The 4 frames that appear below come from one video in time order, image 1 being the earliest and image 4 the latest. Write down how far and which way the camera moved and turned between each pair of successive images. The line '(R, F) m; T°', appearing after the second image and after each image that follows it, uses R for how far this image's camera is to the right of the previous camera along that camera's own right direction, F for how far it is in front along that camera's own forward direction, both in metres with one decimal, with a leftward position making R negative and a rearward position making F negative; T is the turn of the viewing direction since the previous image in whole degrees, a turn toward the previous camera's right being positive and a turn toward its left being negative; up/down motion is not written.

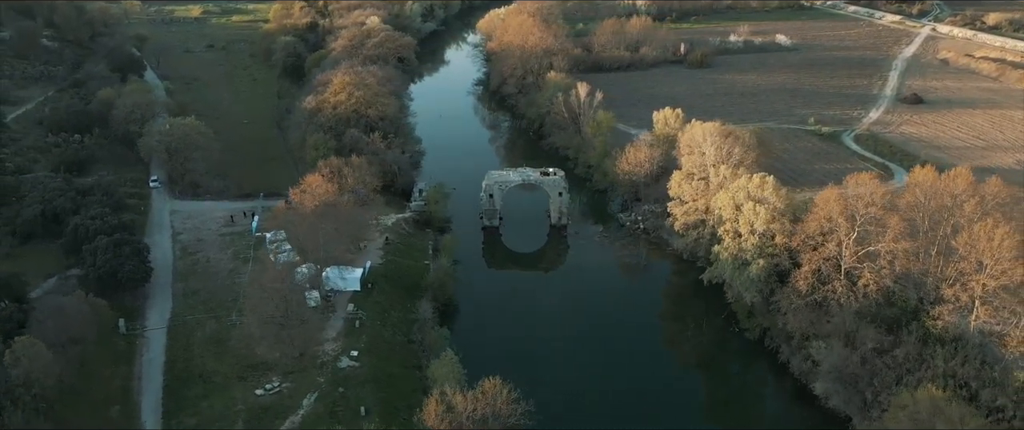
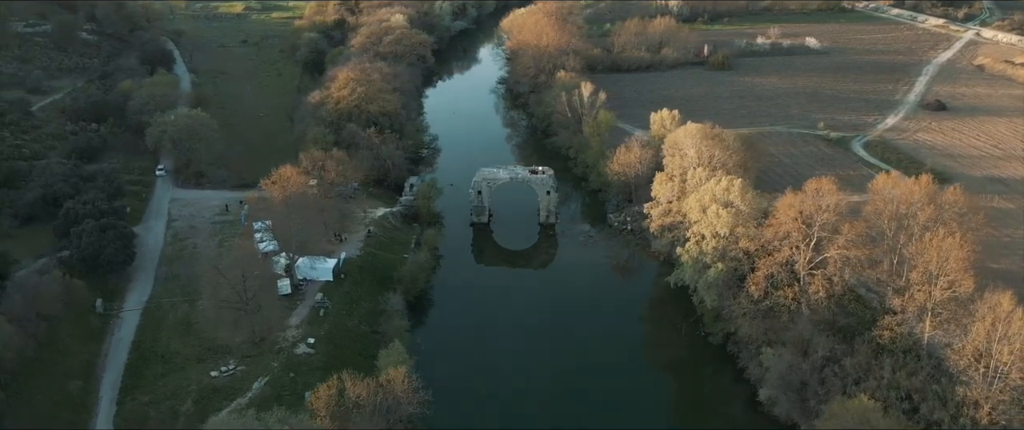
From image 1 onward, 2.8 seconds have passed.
(+4.4, -0.2) m; -4°
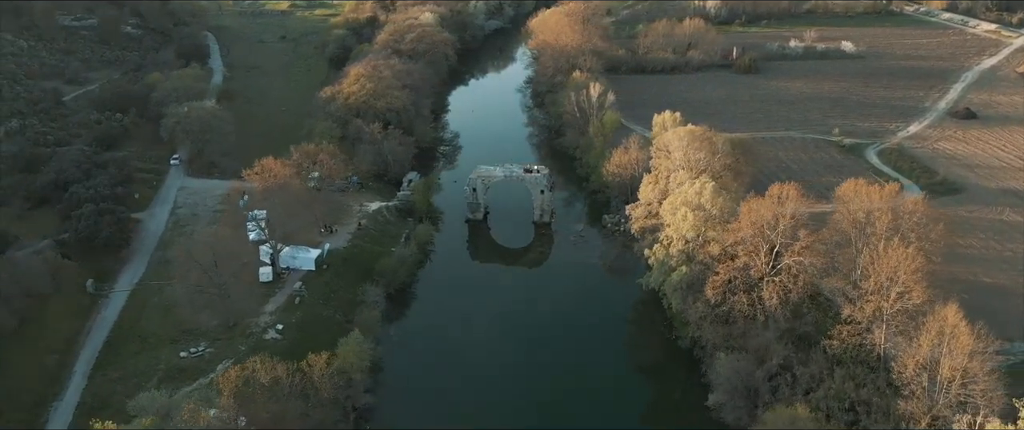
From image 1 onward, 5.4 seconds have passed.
(+4.2, -0.2) m; -4°
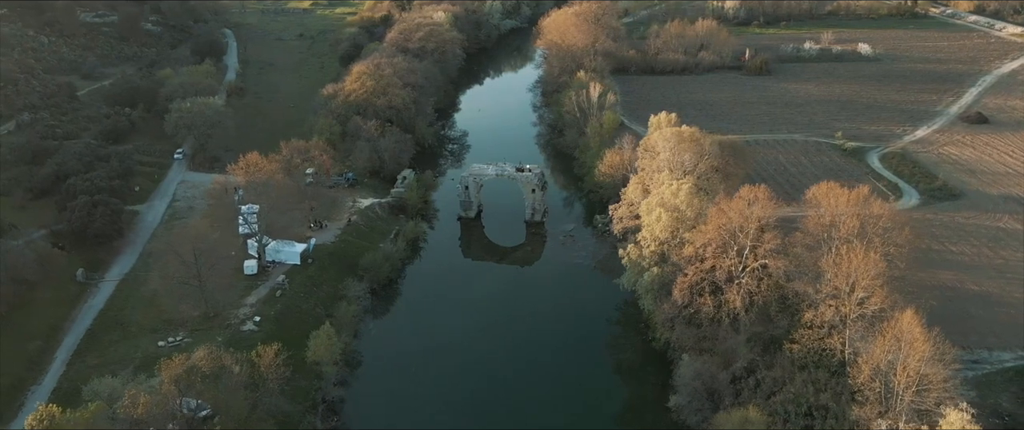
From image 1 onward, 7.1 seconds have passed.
(+2.6, -0.2) m; -2°
